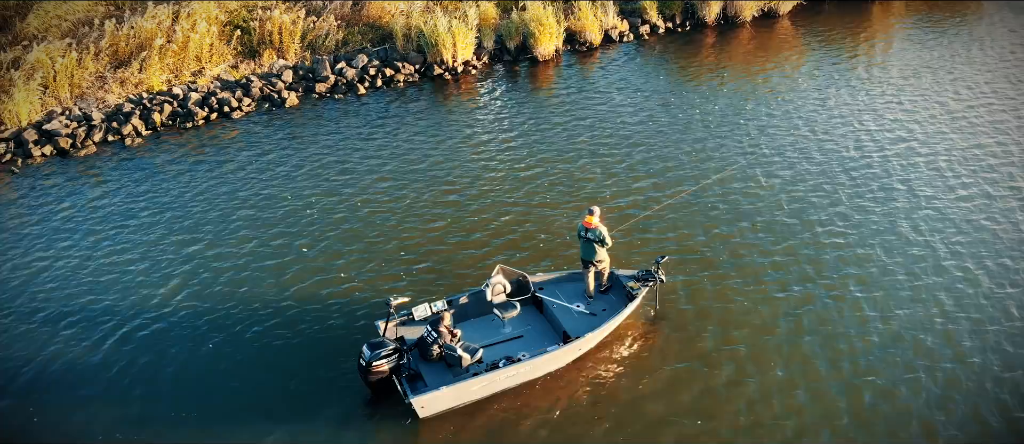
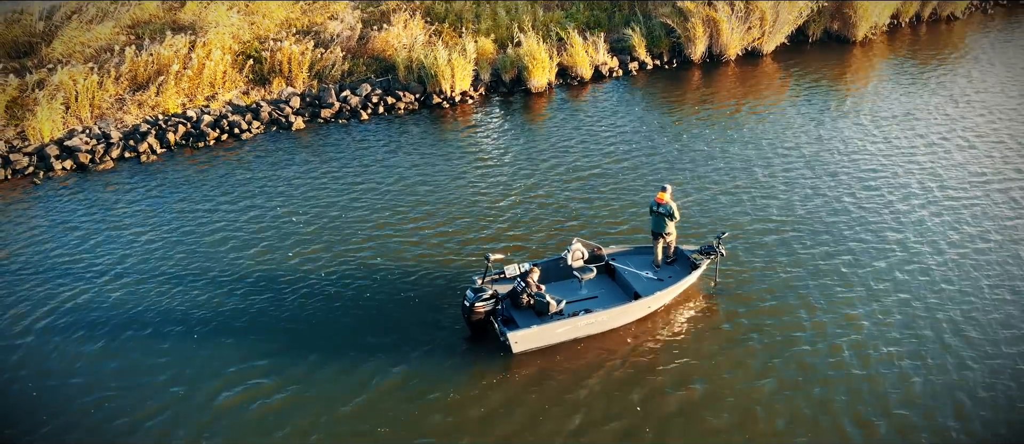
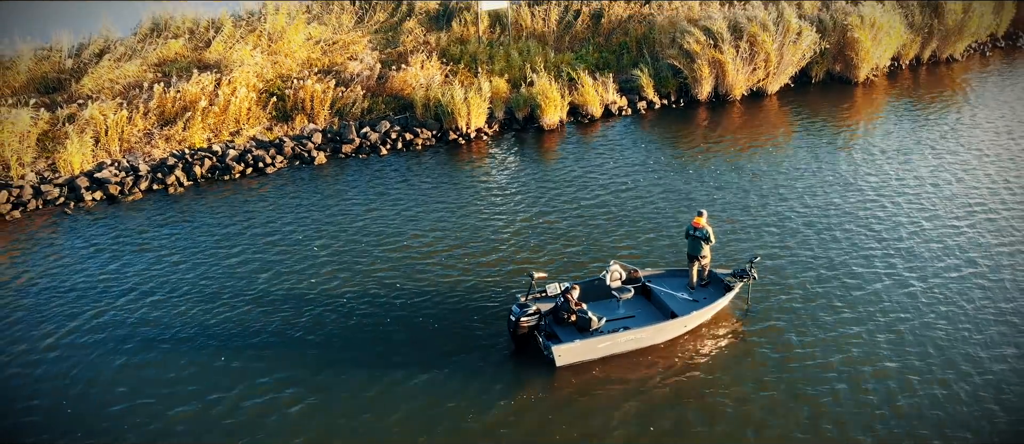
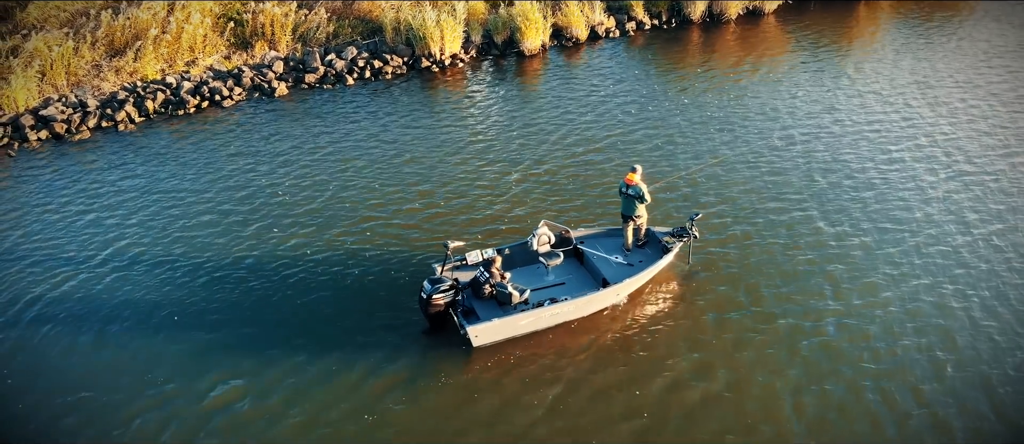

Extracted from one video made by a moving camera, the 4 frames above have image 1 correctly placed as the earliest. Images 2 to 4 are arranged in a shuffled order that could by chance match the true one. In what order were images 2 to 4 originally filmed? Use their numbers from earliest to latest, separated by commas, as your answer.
4, 2, 3
